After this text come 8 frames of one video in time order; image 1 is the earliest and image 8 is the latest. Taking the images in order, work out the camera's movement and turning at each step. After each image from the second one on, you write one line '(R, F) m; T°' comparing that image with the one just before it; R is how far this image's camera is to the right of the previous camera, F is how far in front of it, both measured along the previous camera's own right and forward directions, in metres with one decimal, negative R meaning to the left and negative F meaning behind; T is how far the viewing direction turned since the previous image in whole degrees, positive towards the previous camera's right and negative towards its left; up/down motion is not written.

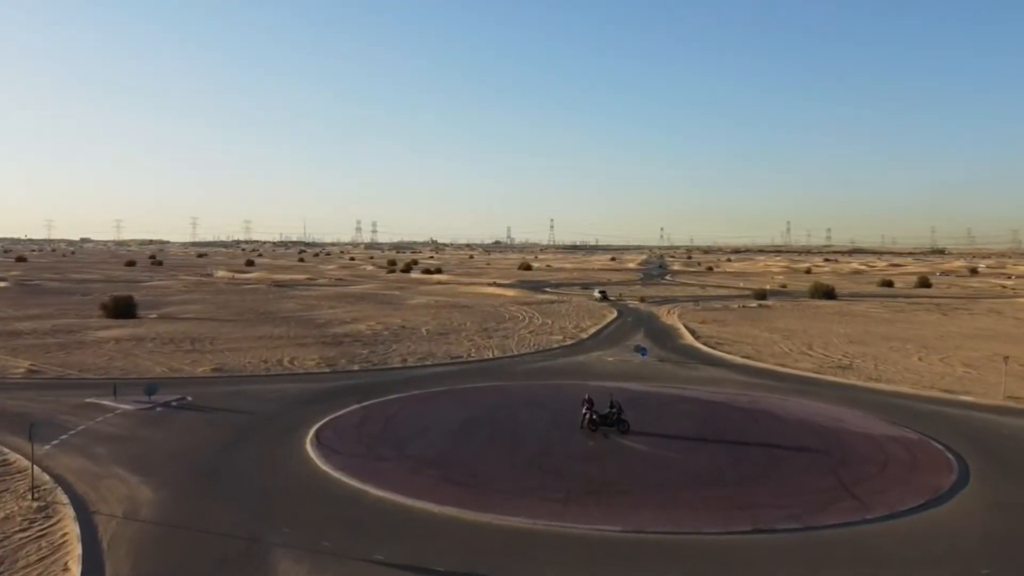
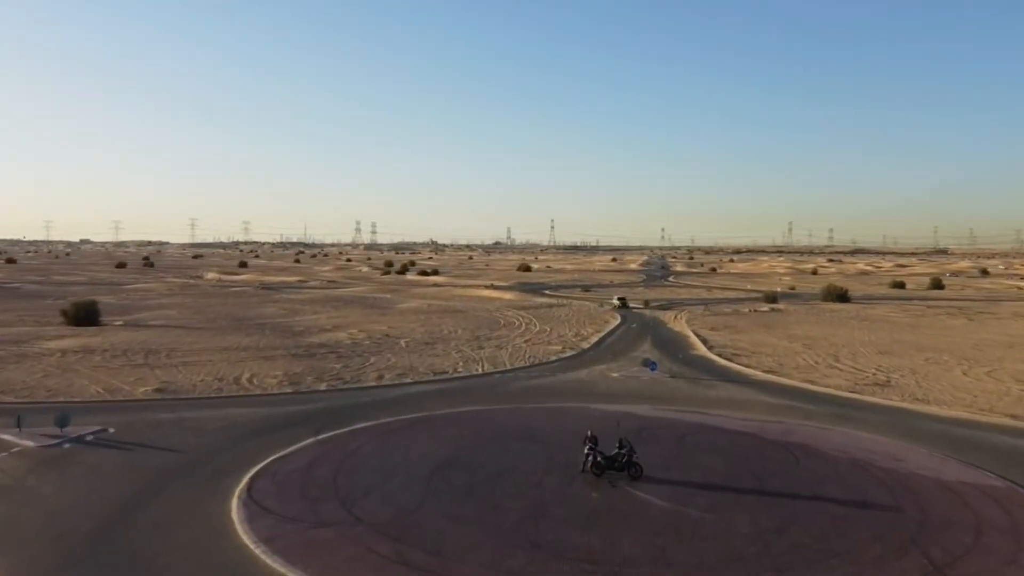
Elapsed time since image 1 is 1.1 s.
(+0.4, +4.6) m; 0°
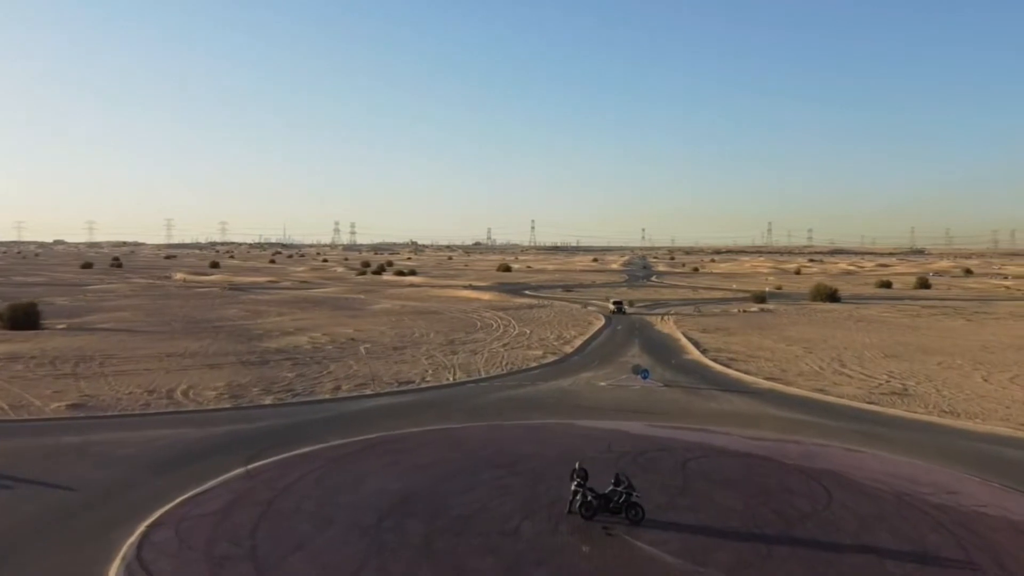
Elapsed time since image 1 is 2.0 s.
(+0.2, +3.7) m; +1°
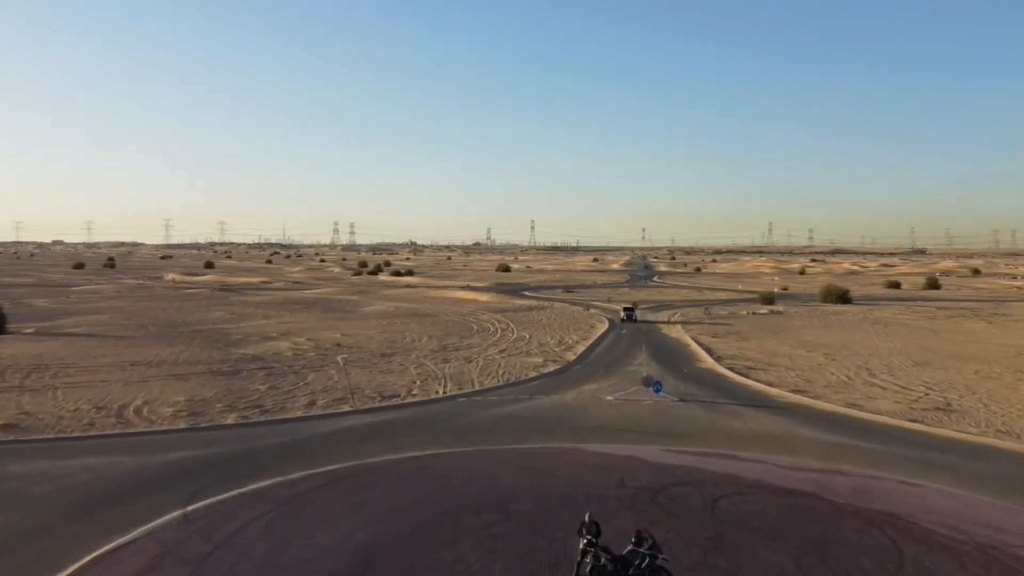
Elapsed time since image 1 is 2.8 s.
(+0.1, +3.2) m; 0°
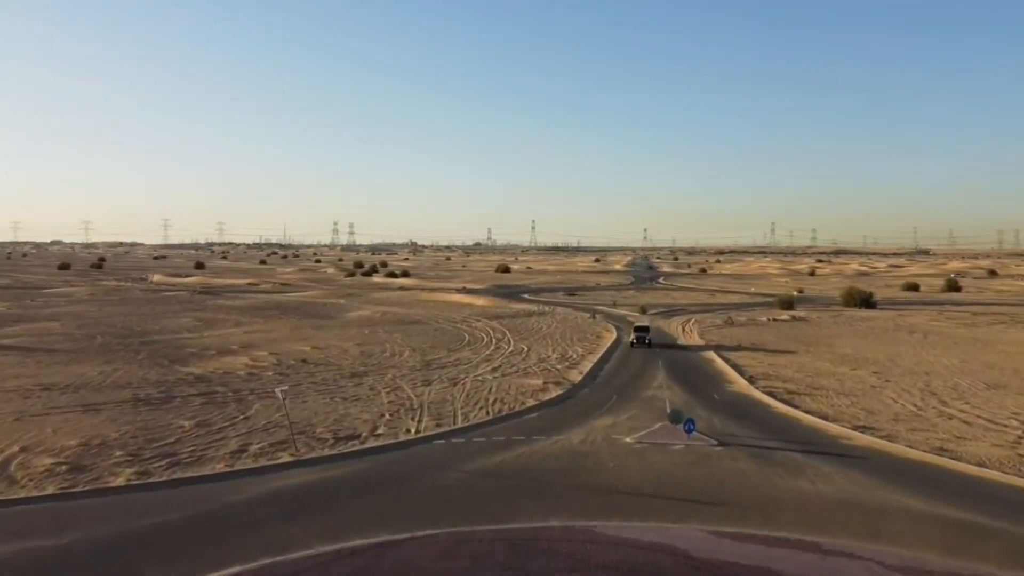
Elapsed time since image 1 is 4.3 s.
(+0.2, +5.9) m; 0°
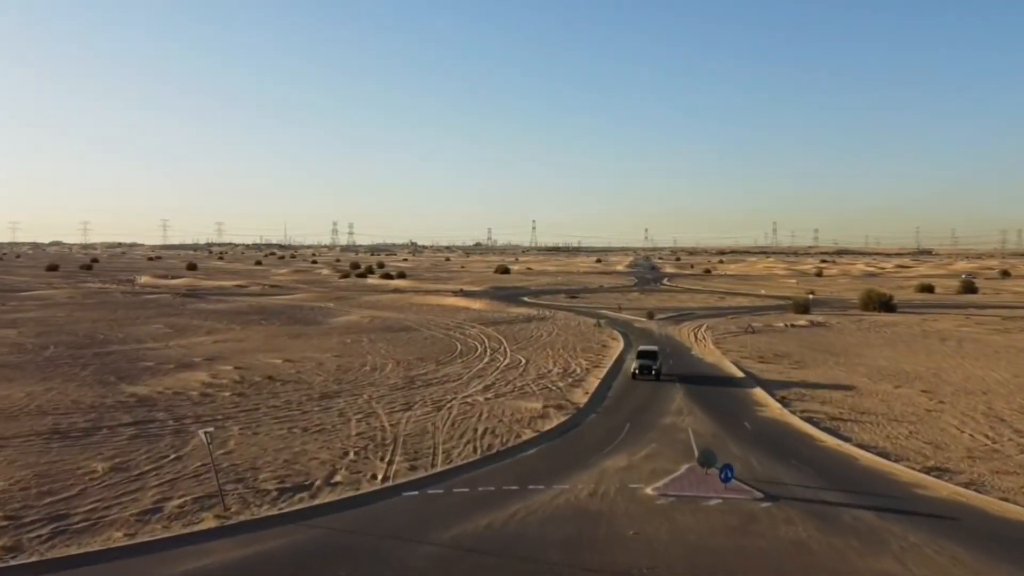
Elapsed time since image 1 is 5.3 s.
(+0.2, +4.3) m; 0°
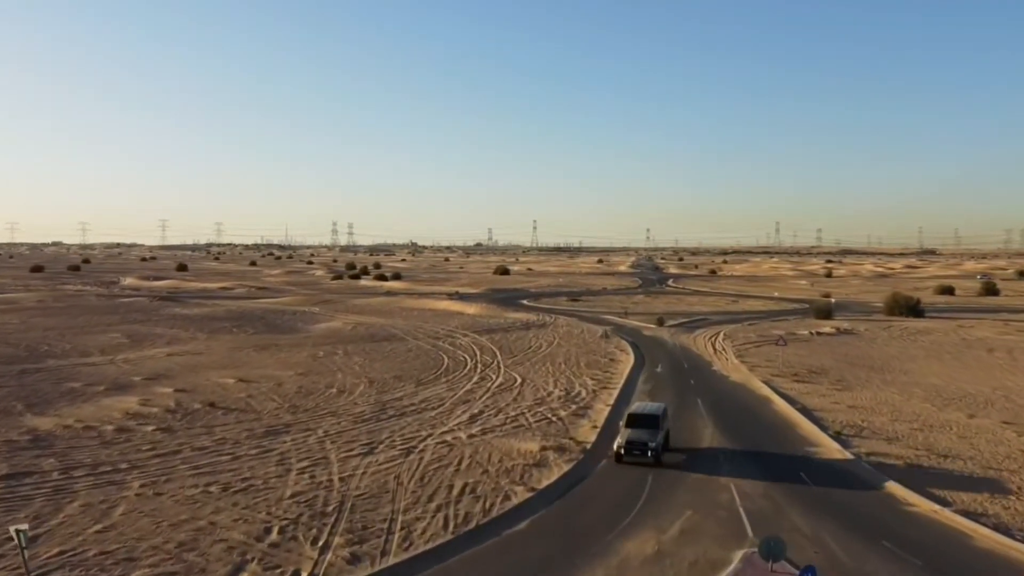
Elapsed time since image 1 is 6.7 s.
(+0.3, +5.3) m; 0°
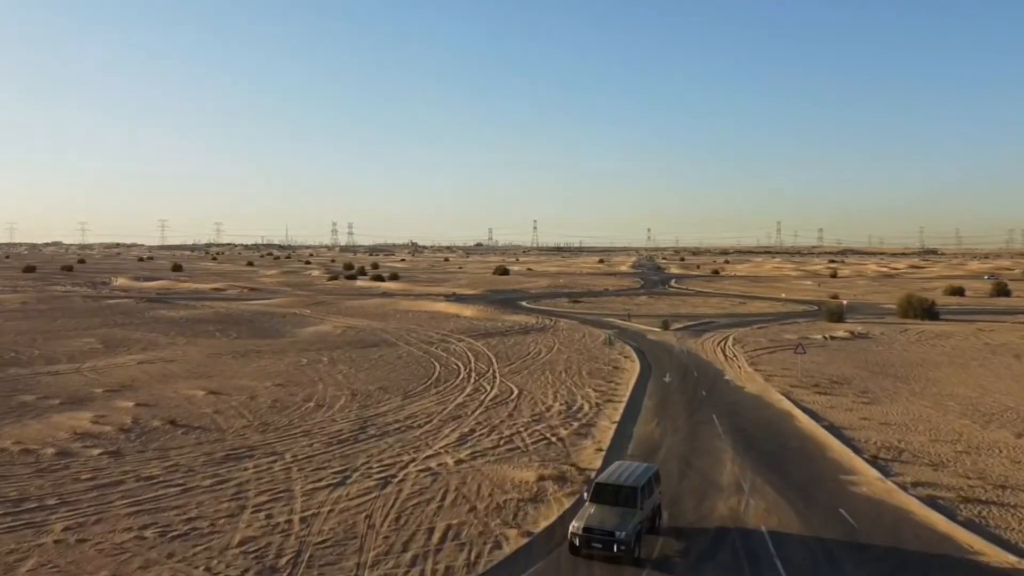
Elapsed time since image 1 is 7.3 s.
(+0.2, +2.6) m; 0°
